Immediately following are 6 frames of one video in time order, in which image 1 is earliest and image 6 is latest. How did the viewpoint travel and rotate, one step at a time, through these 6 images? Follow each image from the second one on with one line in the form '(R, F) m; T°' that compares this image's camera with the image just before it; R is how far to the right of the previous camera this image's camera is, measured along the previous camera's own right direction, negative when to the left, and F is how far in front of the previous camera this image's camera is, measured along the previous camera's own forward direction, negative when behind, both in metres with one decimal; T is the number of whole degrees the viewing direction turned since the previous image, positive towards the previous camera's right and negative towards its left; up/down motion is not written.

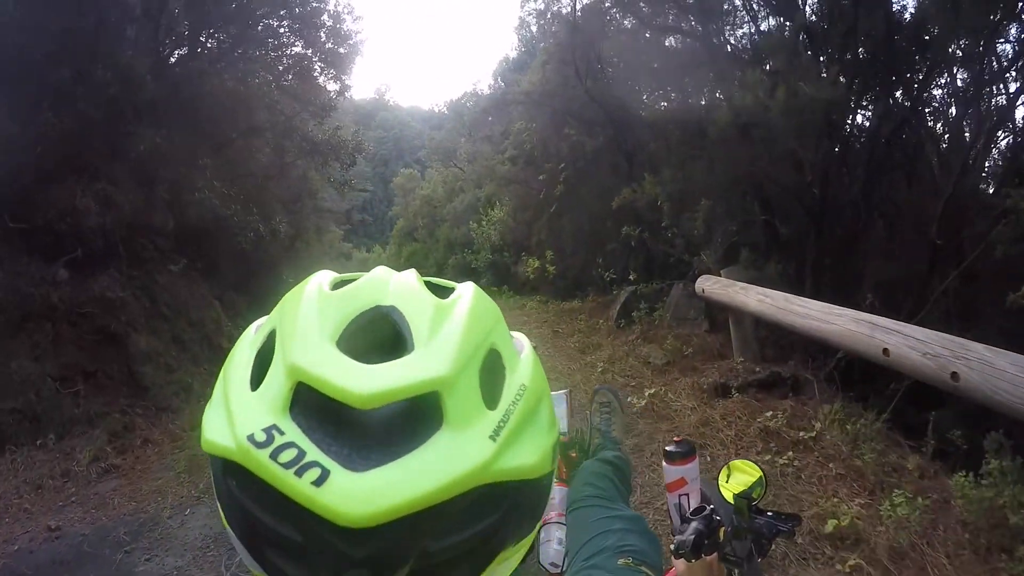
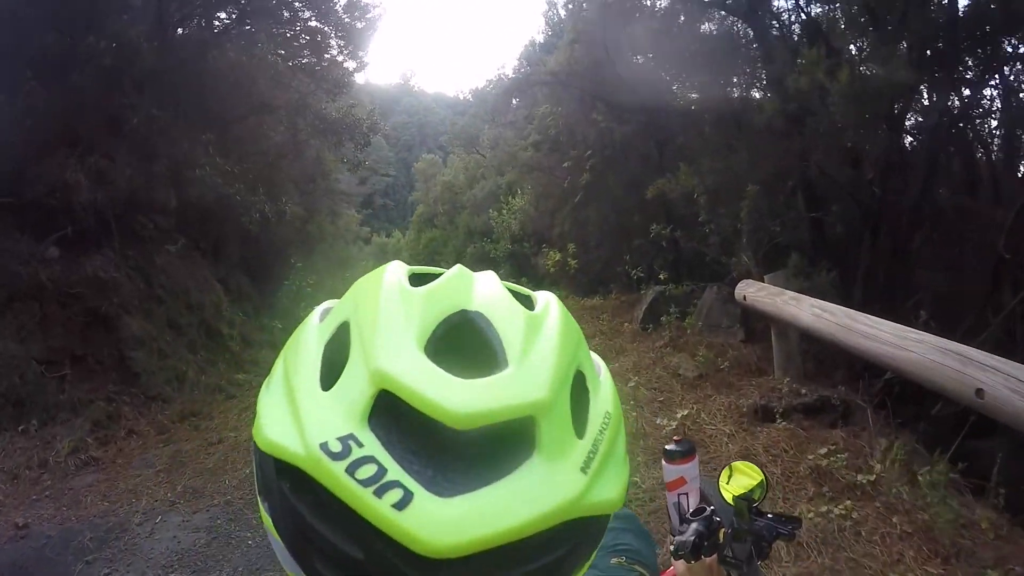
(0.0, +0.5) m; -2°
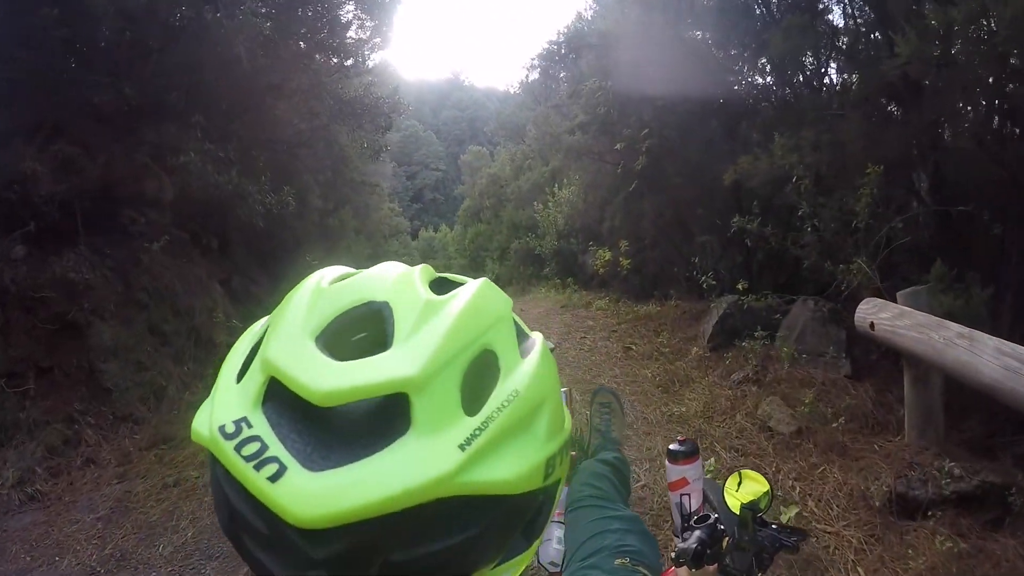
(+0.1, +1.1) m; -4°
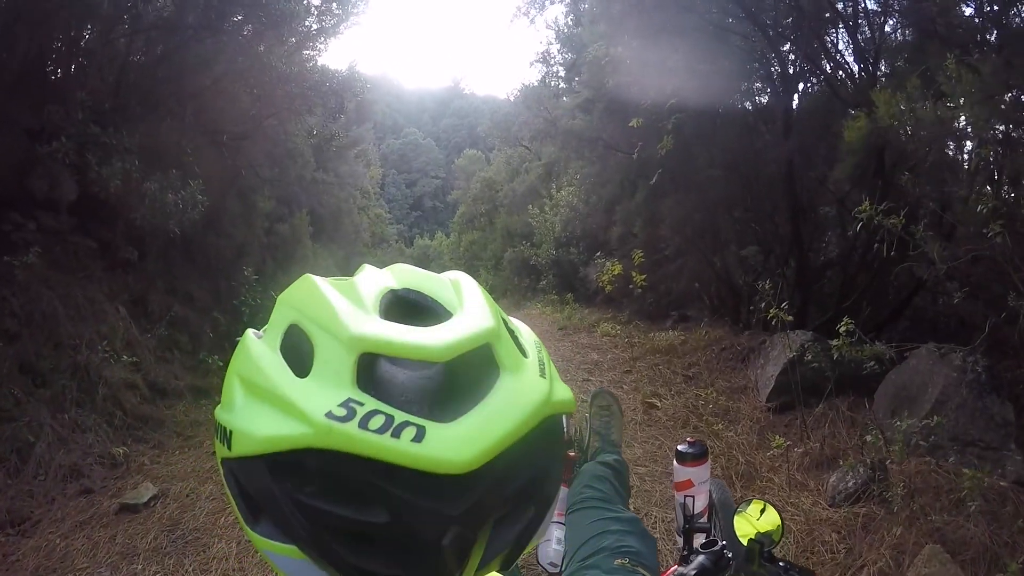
(+0.1, +1.4) m; 0°
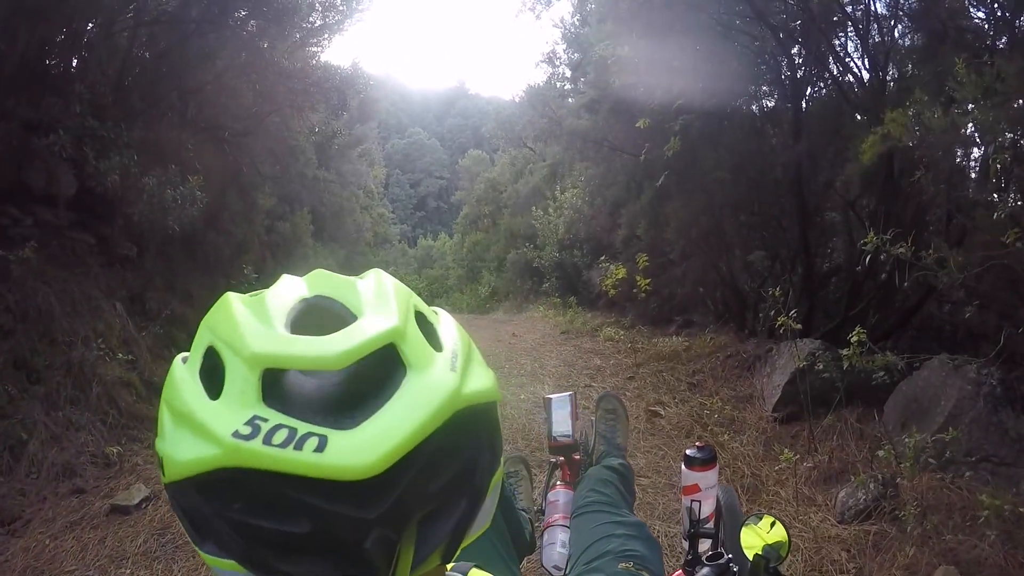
(0.0, +0.1) m; 0°
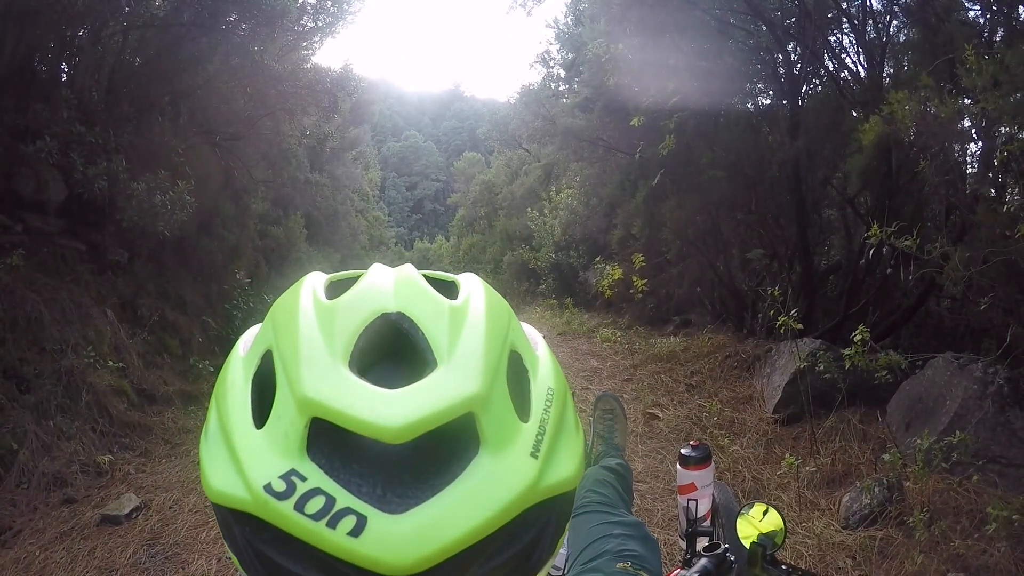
(0.0, +0.1) m; 0°
